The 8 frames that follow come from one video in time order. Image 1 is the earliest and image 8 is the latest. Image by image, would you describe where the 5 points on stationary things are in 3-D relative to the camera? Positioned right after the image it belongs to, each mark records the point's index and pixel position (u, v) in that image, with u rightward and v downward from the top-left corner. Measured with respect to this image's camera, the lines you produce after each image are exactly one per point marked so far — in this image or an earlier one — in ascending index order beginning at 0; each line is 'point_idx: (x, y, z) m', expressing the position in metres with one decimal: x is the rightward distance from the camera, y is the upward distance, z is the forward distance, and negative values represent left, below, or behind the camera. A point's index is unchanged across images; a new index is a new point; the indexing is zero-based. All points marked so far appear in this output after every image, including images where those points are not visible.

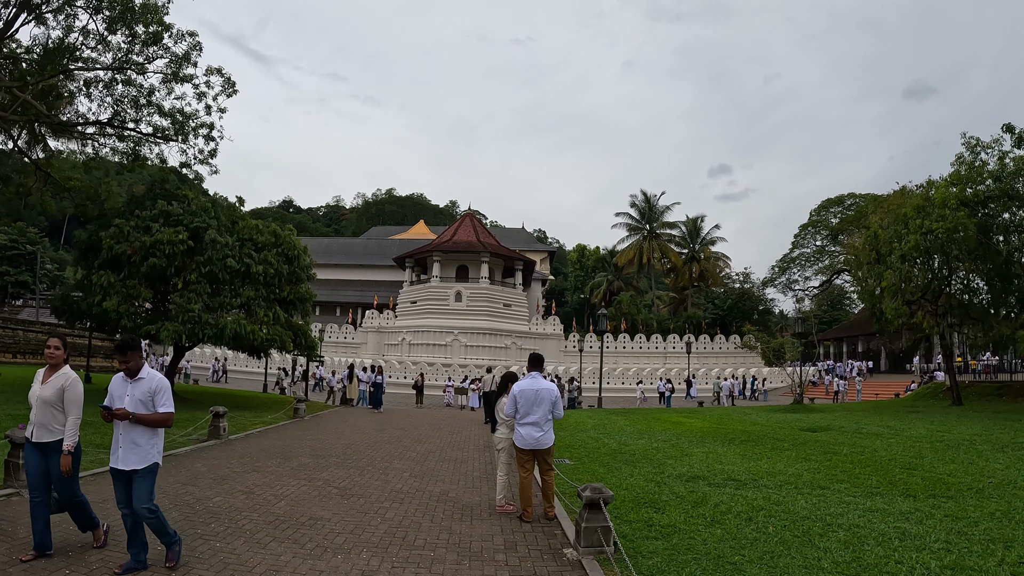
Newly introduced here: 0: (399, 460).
0: (-1.7, -2.7, +9.1) m
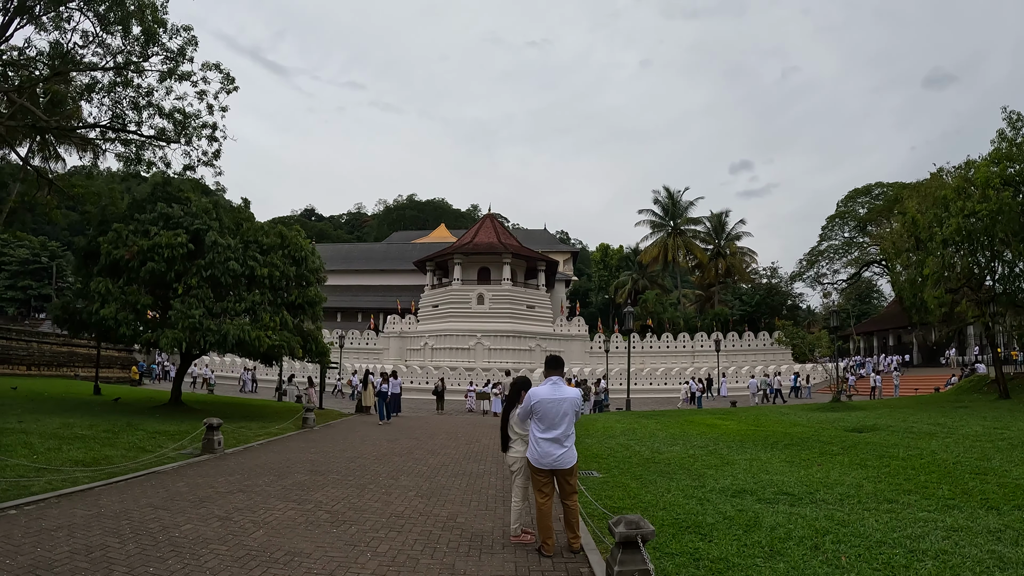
0: (-1.4, -2.6, +8.2) m
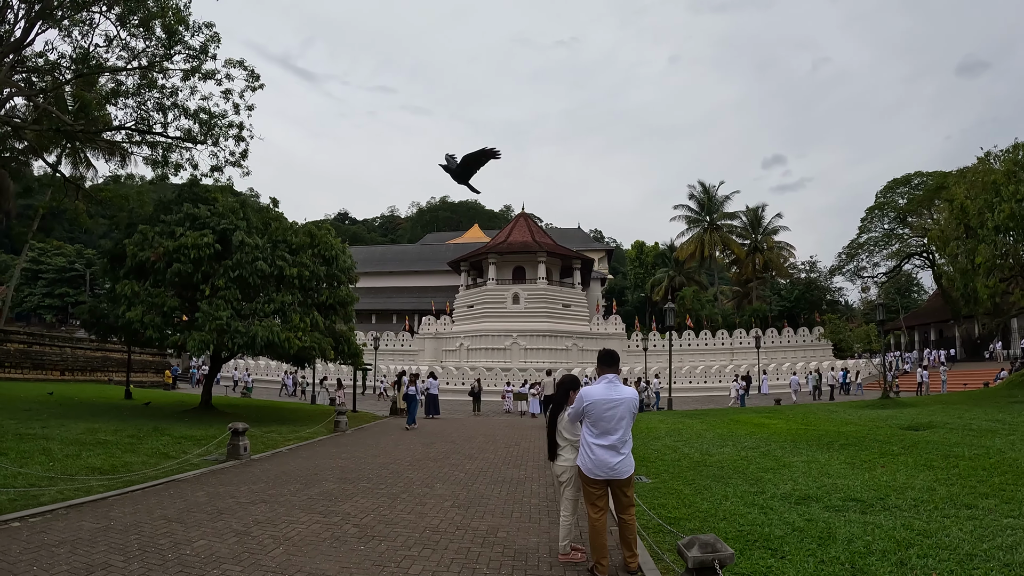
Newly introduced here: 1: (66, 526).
0: (-0.9, -2.5, +7.6) m
1: (-4.0, -2.2, +5.3) m
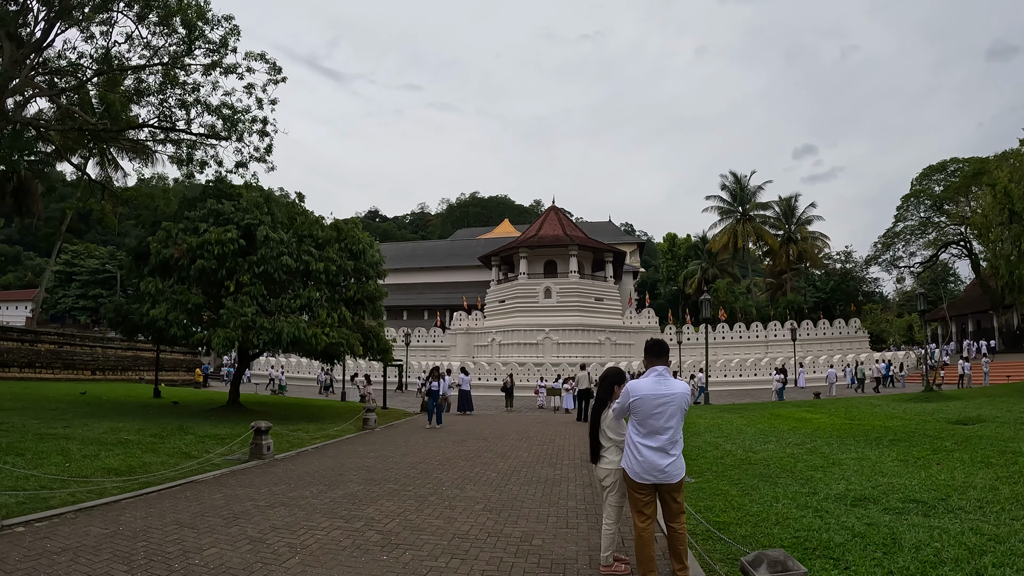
0: (-0.5, -2.4, +7.1) m
1: (-3.7, -2.1, +5.0) m
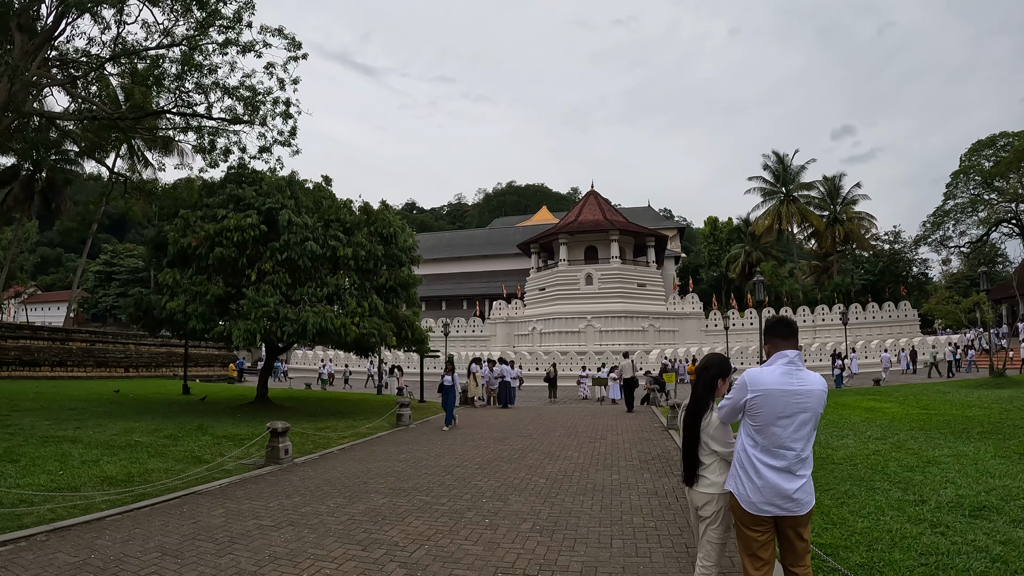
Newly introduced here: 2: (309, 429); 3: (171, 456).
0: (+0.1, -2.1, +6.0) m
1: (-3.3, -1.9, +4.1) m
2: (-3.7, -2.6, +10.7) m
3: (-4.7, -2.3, +8.2) m
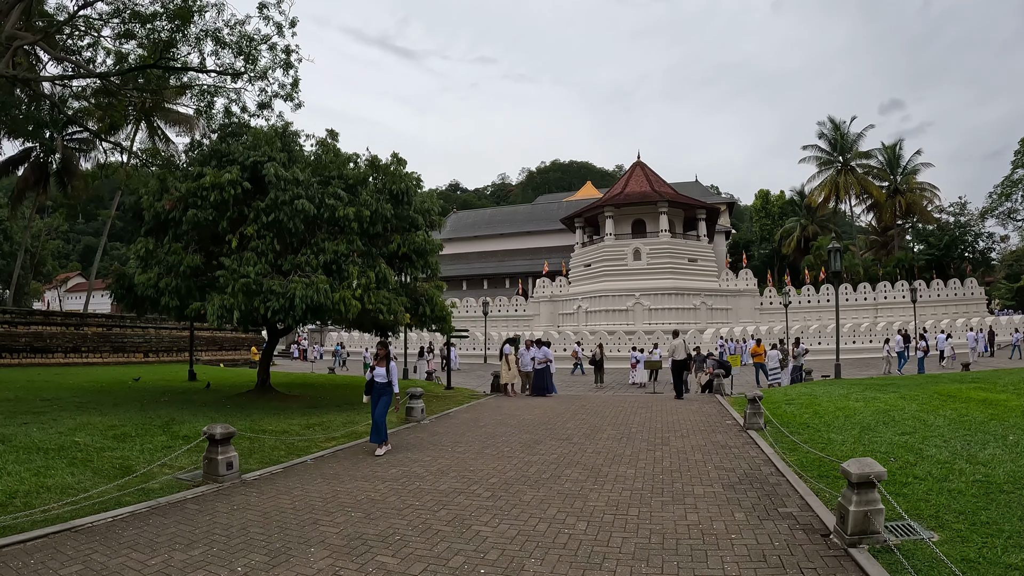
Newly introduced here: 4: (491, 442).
0: (+0.2, -1.7, +3.7) m
1: (-3.3, -1.6, +2.1) m
2: (-3.2, -2.0, +8.7) m
3: (-4.4, -1.8, +6.2) m
4: (-0.3, -1.9, +7.2) m
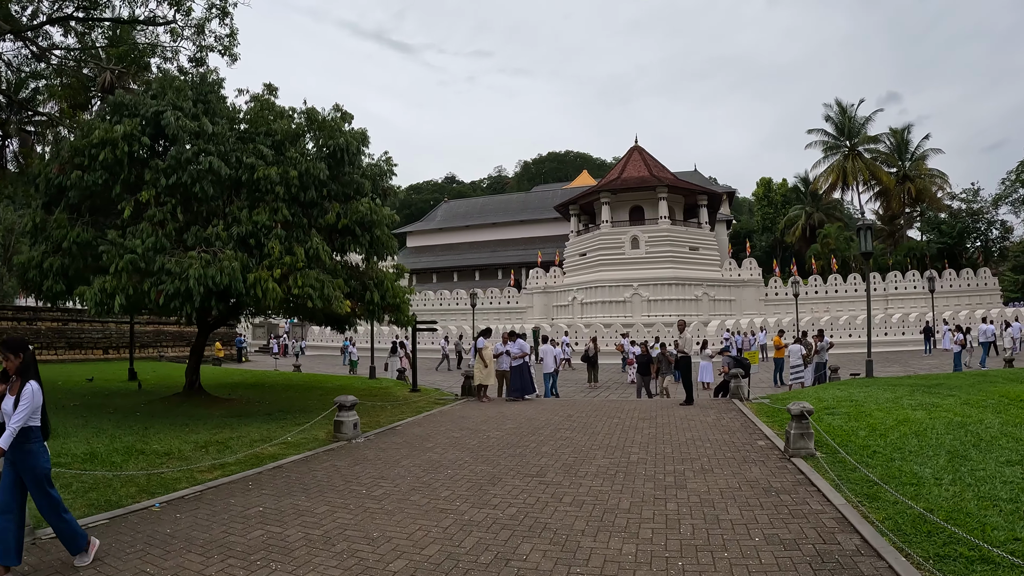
0: (-0.2, -1.5, +1.6) m
1: (-3.8, -1.4, -0.1) m
2: (-3.6, -1.8, +6.6) m
3: (-4.9, -1.6, +4.1) m
4: (-0.7, -1.7, +5.1) m
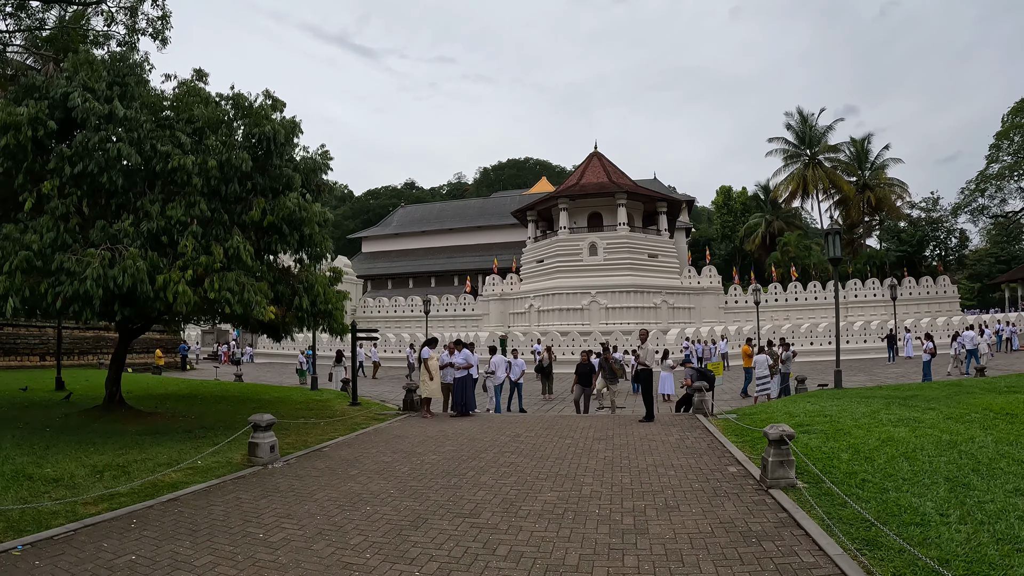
0: (-0.6, -1.4, +0.7) m
1: (-4.0, -1.4, -1.1) m
2: (-4.2, -1.8, +5.5) m
3: (-5.3, -1.6, +3.0) m
4: (-1.2, -1.7, +4.2) m
